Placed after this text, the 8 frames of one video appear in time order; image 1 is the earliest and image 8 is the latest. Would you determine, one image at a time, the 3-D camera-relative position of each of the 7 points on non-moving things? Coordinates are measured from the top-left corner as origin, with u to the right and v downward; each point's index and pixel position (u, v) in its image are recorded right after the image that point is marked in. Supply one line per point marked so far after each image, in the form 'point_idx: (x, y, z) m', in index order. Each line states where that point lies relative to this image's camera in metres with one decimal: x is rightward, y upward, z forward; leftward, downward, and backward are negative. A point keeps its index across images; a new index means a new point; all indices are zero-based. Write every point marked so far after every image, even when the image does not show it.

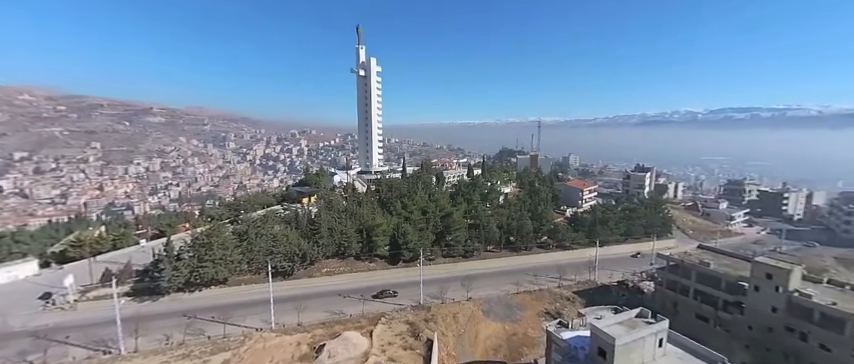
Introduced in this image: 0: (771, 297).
0: (+19.1, -6.4, +17.0) m
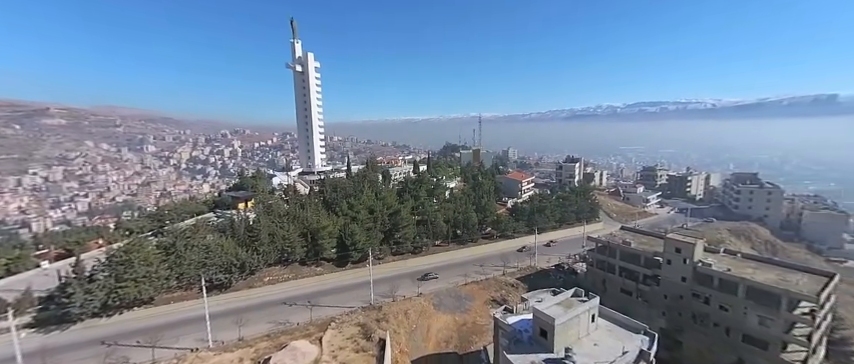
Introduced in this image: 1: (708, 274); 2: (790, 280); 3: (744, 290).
0: (+15.9, -5.4, +19.3) m
1: (+16.7, -5.4, +18.1) m
2: (+19.9, -5.3, +16.8) m
3: (+17.6, -5.9, +16.9) m
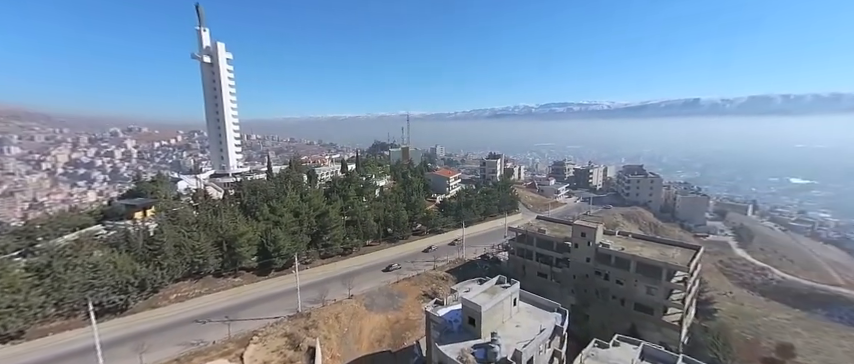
0: (+11.2, -4.9, +21.7) m
1: (+12.2, -4.8, +20.7) m
2: (+15.6, -4.6, +20.0) m
3: (+13.3, -5.3, +19.6) m
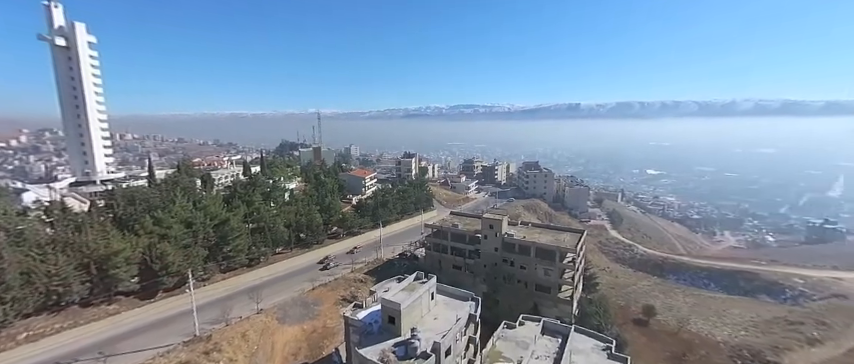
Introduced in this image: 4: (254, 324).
0: (+5.2, -4.6, +23.5) m
1: (+6.3, -4.5, +22.7) m
2: (+9.8, -4.2, +22.8) m
3: (+7.7, -4.9, +21.9) m
4: (-11.0, -8.9, +19.1) m
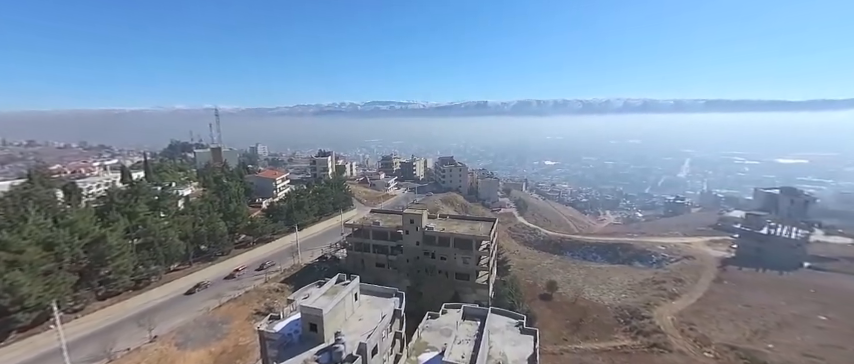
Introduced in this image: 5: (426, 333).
0: (-0.8, -4.2, +24.0) m
1: (+0.5, -4.1, +23.4) m
2: (+3.9, -3.6, +24.2) m
3: (+2.0, -4.5, +22.9) m
4: (-15.5, -9.4, +16.5) m
5: (+0.1, -8.4, +16.9) m
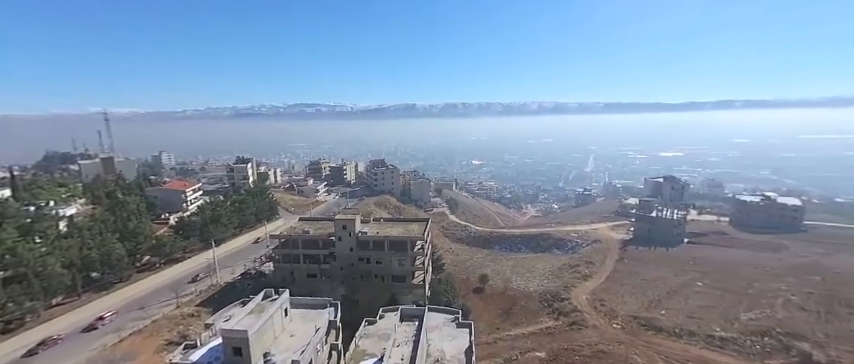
0: (-5.8, -4.5, +23.3) m
1: (-4.4, -4.3, +23.0) m
2: (-1.3, -3.7, +24.4) m
3: (-2.8, -4.7, +22.8) m
4: (-18.7, -10.3, +13.4) m
5: (-3.5, -8.6, +16.5) m
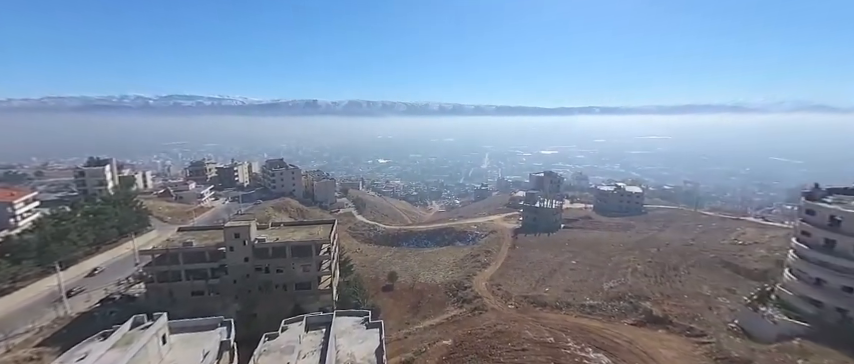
0: (-12.4, -4.7, +21.3) m
1: (-11.1, -4.5, +21.2) m
2: (-8.3, -3.8, +23.3) m
3: (-9.5, -4.8, +21.4) m
4: (-22.6, -10.8, +8.7) m
5: (-8.6, -8.8, +15.2) m
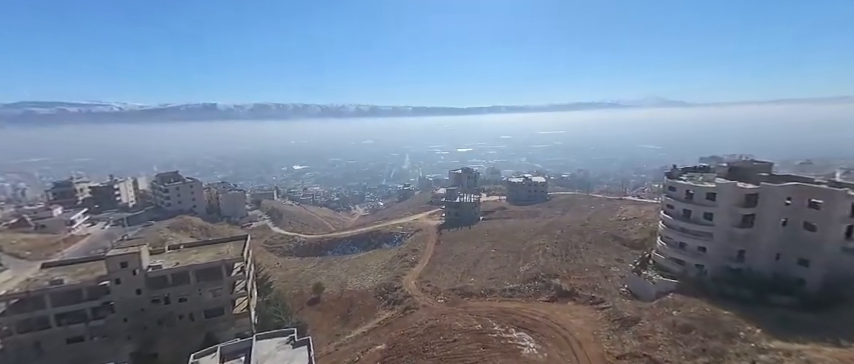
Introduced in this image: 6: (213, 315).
0: (-17.2, -5.9, +18.3) m
1: (-15.9, -5.5, +18.5) m
2: (-13.7, -4.7, +21.1) m
3: (-14.3, -5.7, +19.0) m
4: (-24.2, -12.5, +3.9) m
5: (-11.9, -9.5, +13.1) m
6: (-13.4, -8.4, +19.5) m
